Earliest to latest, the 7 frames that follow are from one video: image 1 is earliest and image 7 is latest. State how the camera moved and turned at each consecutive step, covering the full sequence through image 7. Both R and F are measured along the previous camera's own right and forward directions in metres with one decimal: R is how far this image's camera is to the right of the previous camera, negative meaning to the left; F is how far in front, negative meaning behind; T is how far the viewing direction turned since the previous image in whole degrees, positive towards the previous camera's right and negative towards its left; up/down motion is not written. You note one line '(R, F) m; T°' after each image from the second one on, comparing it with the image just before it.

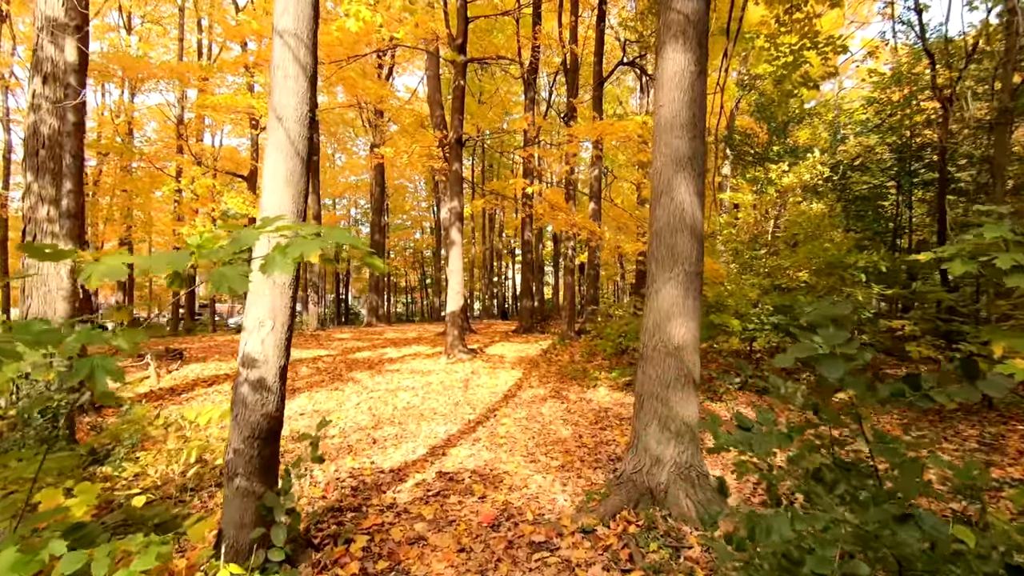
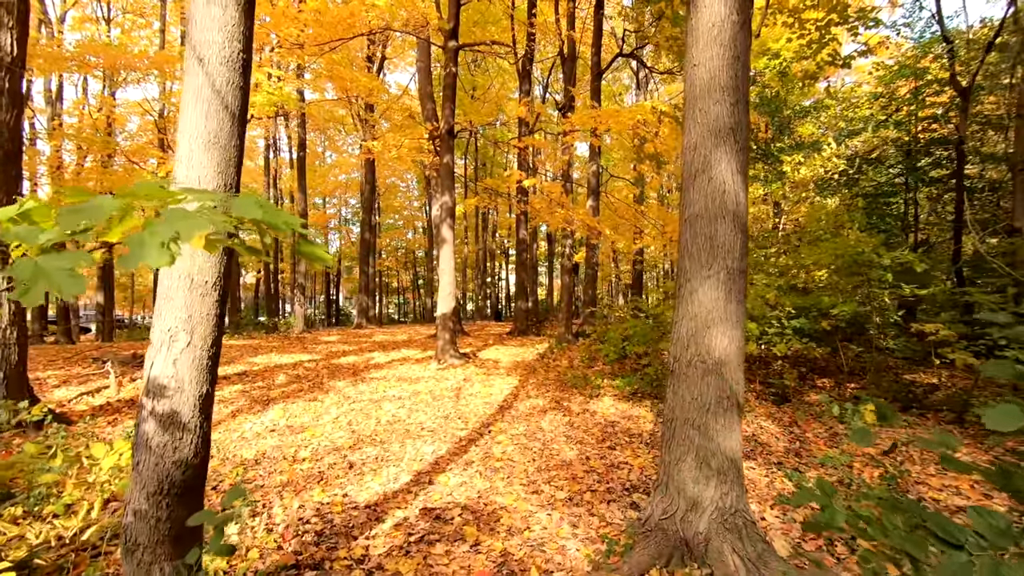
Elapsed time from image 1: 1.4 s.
(0.0, +0.7) m; +1°
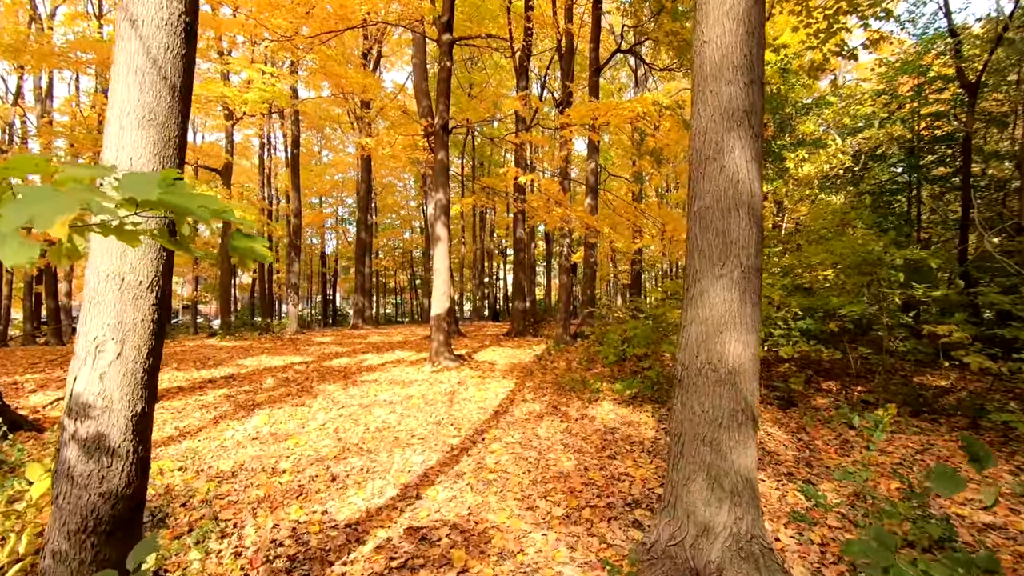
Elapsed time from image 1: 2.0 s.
(0.0, +0.3) m; 0°
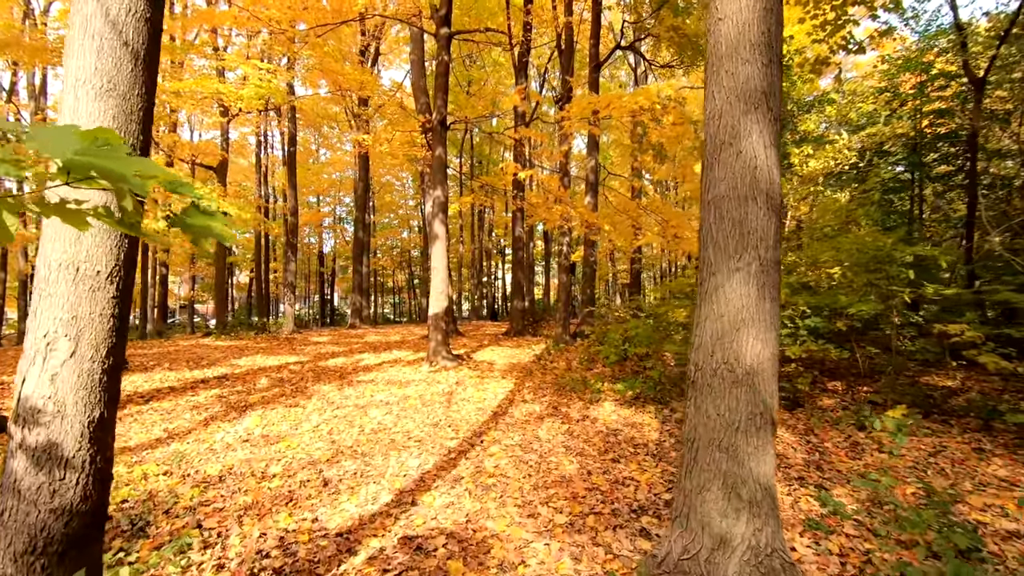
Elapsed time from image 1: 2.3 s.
(0.0, +0.2) m; 0°
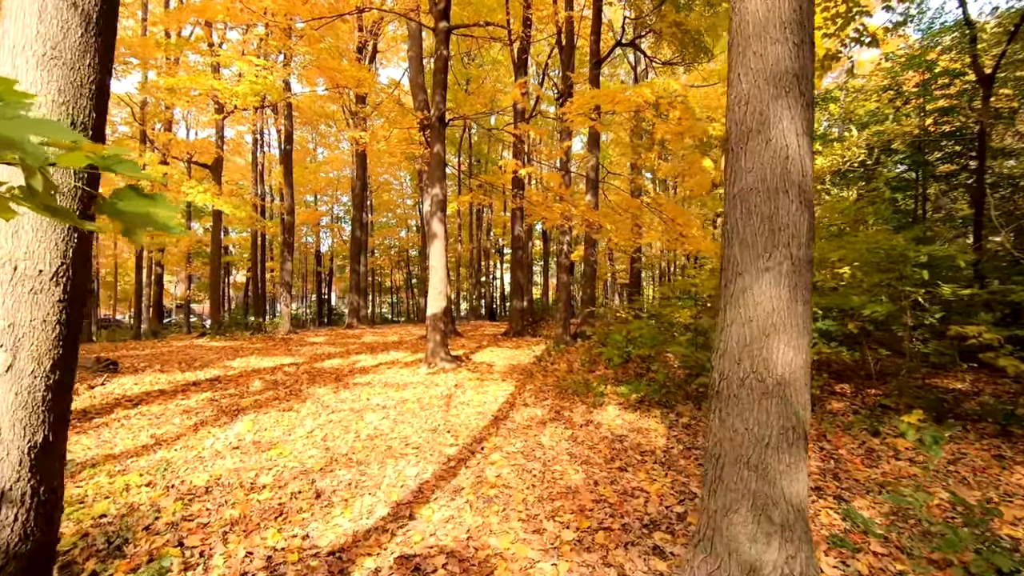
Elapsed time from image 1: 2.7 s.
(0.0, +0.2) m; 0°
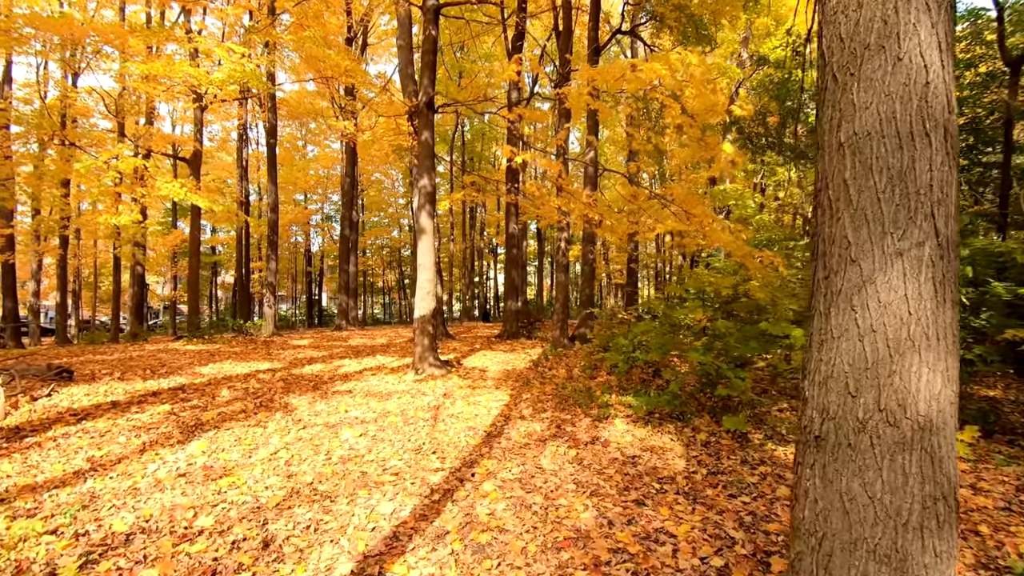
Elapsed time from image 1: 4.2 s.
(0.0, +0.7) m; +1°
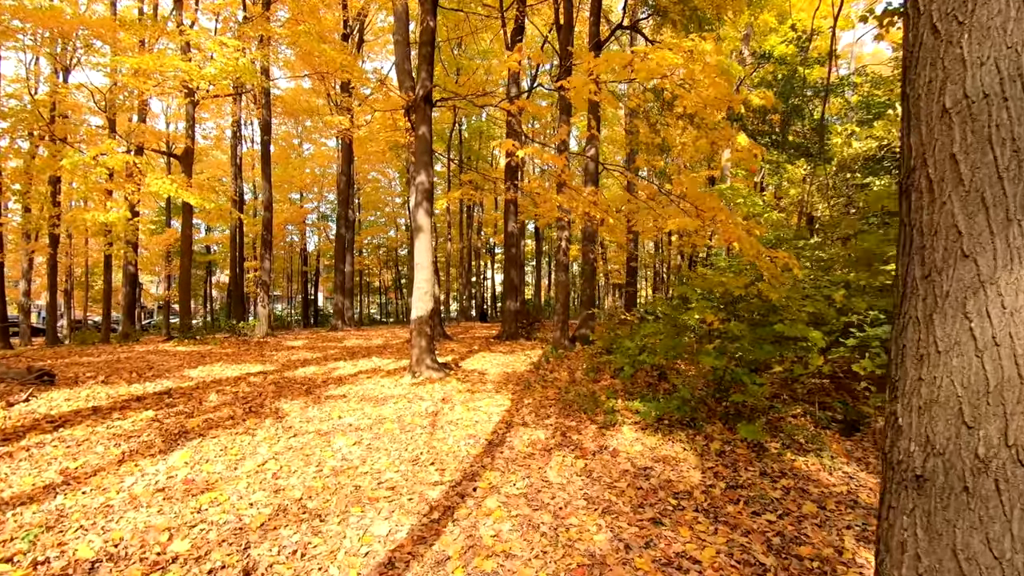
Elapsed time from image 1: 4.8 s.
(-0.1, +0.3) m; 0°
